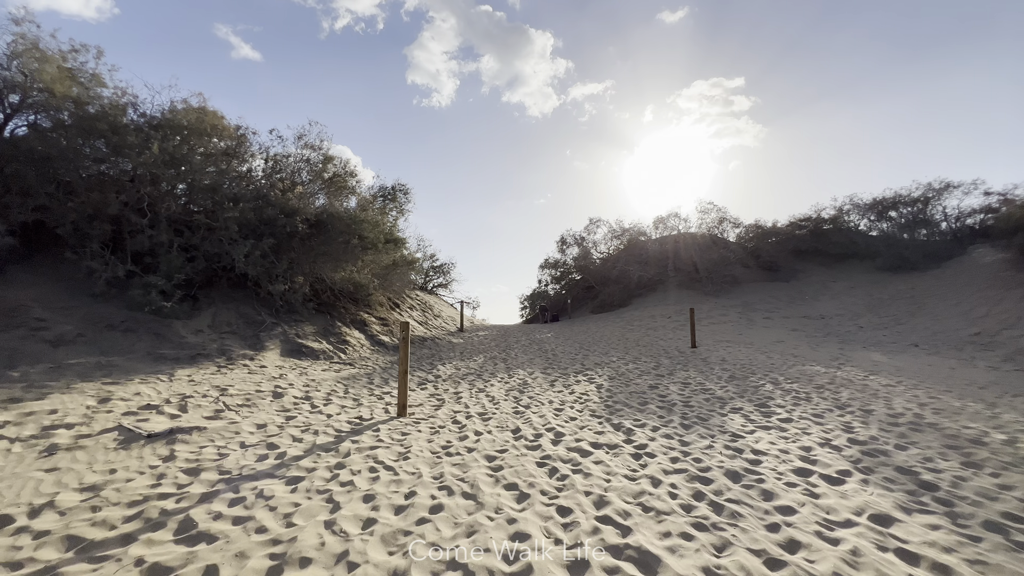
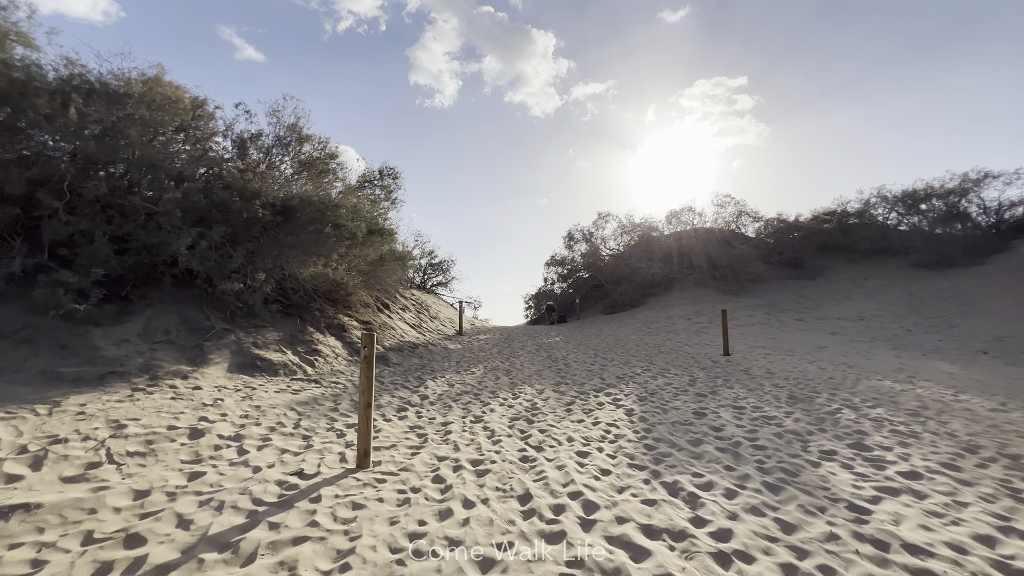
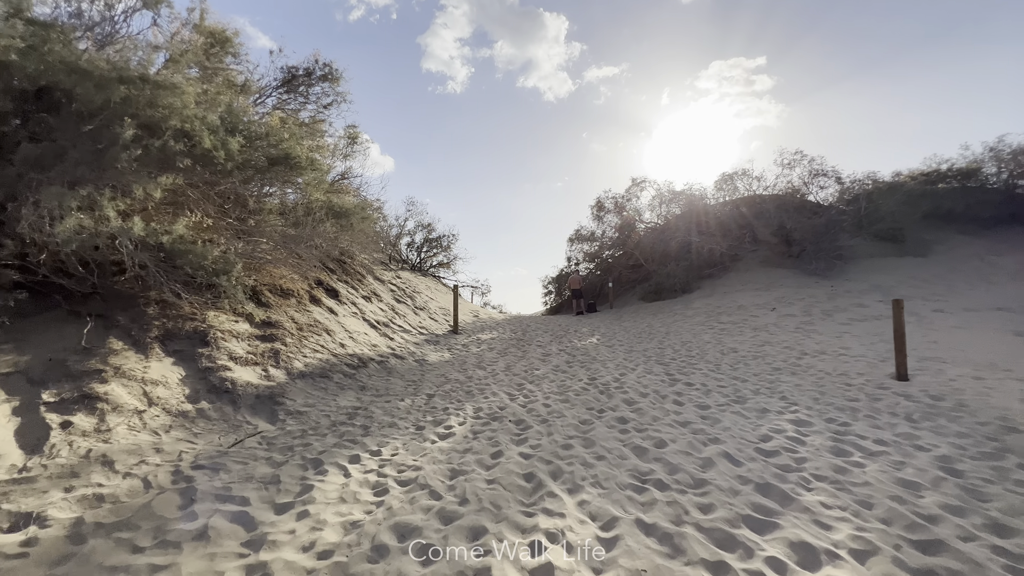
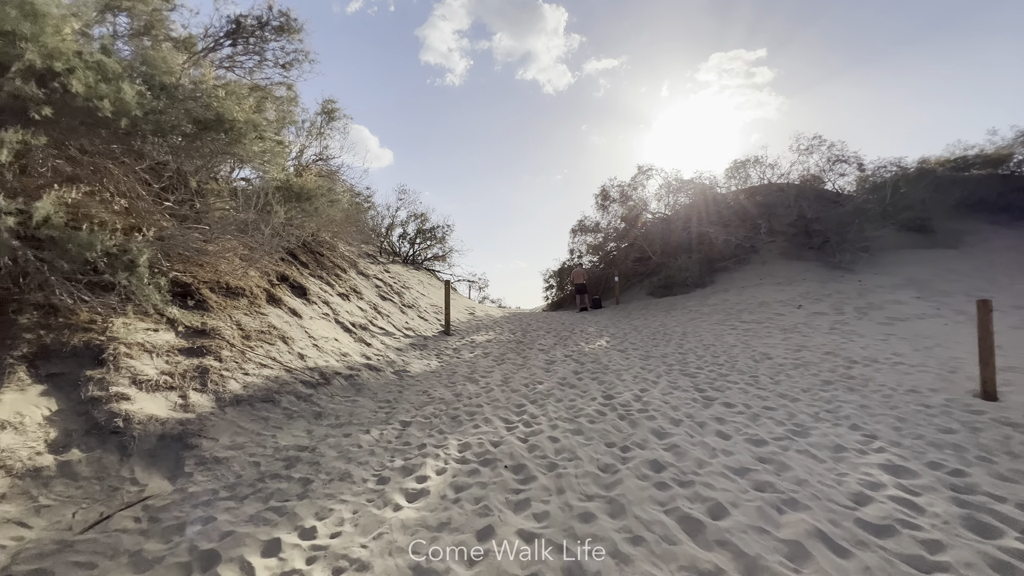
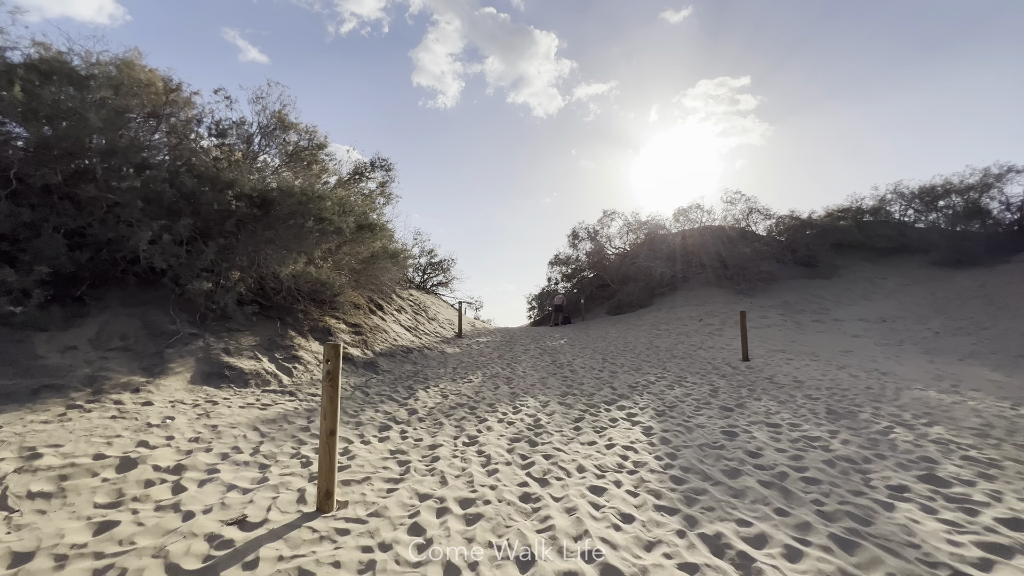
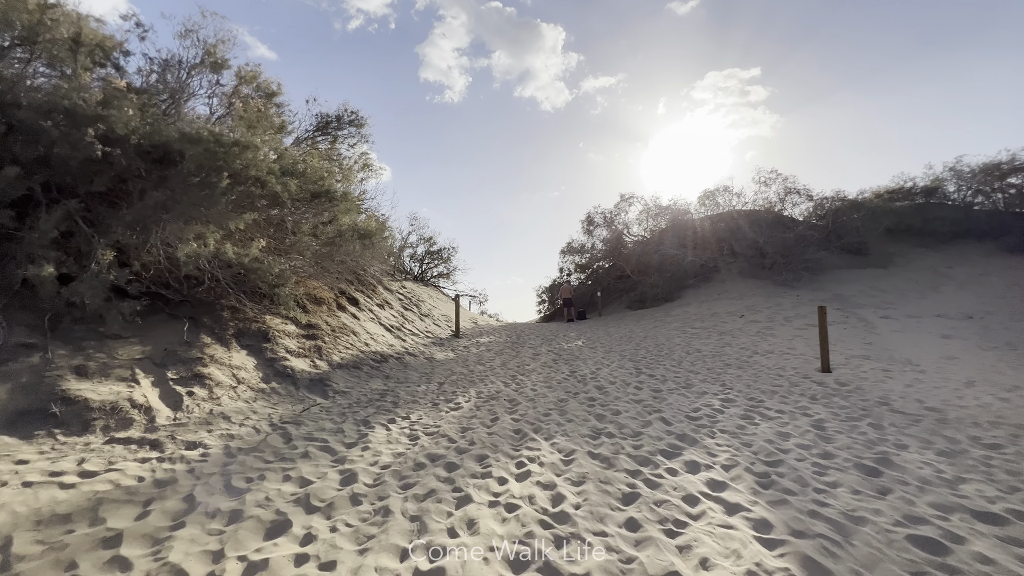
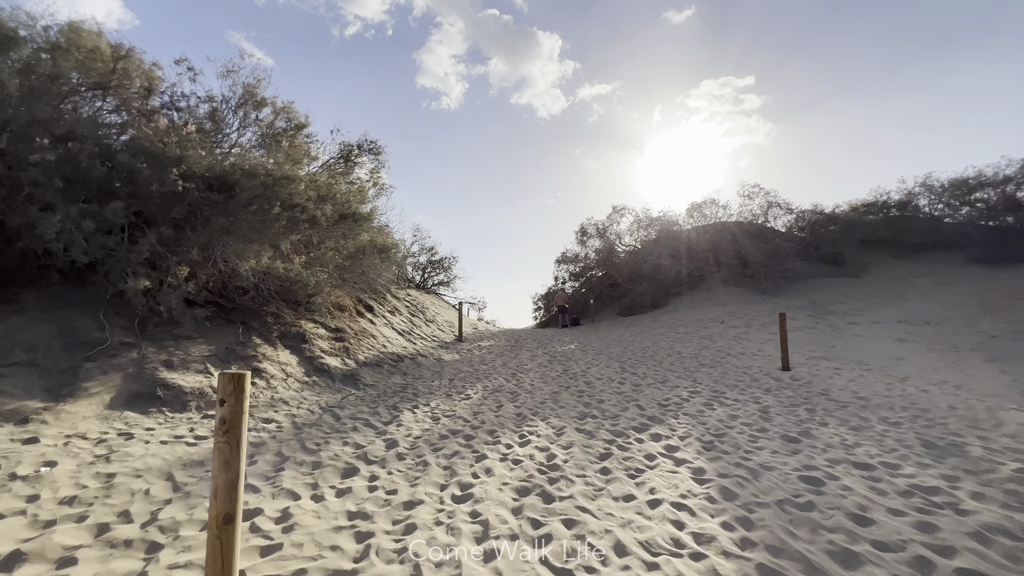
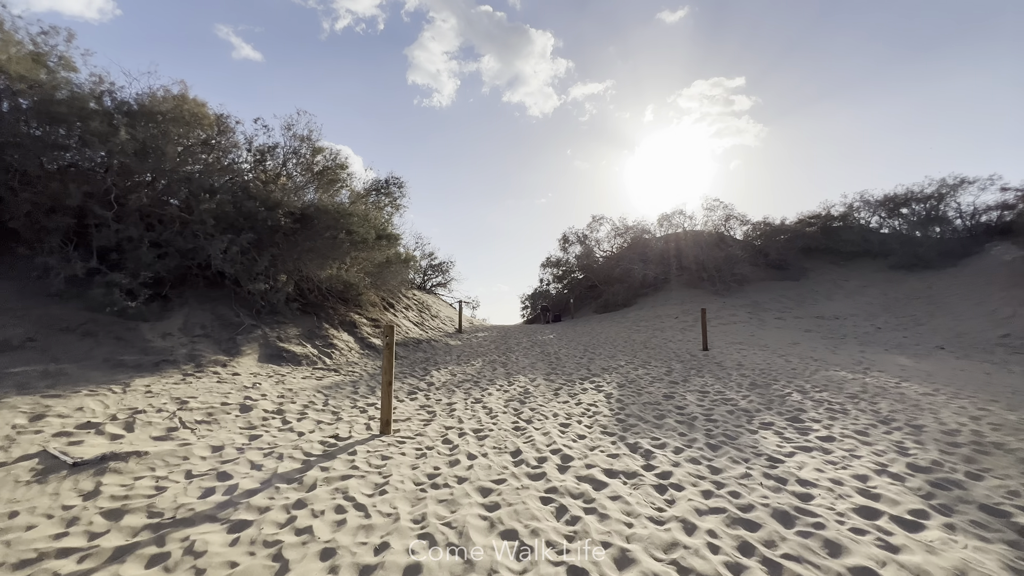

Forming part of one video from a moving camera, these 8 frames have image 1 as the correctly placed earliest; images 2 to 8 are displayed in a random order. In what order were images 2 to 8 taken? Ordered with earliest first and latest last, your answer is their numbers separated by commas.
8, 2, 5, 7, 6, 3, 4
